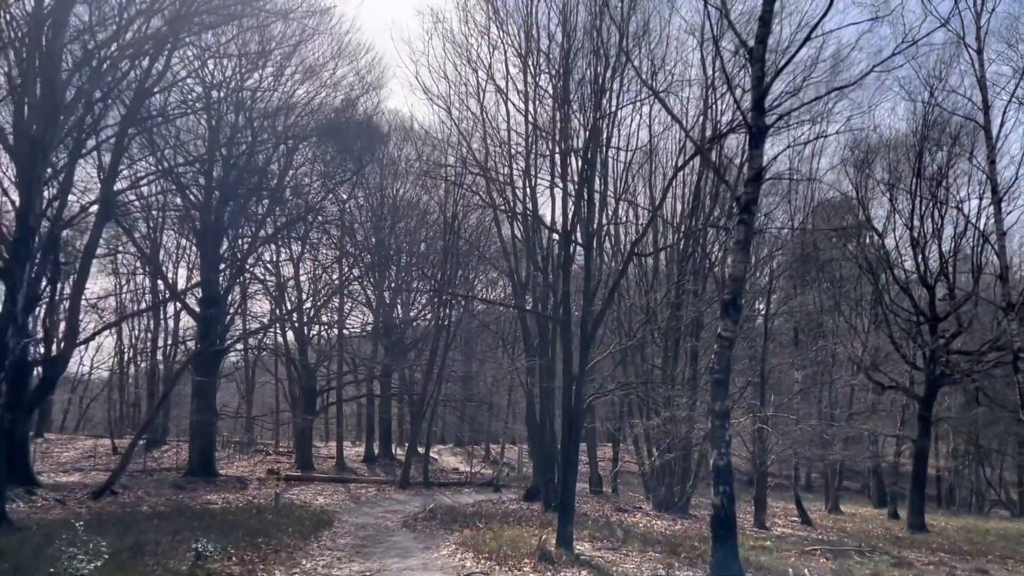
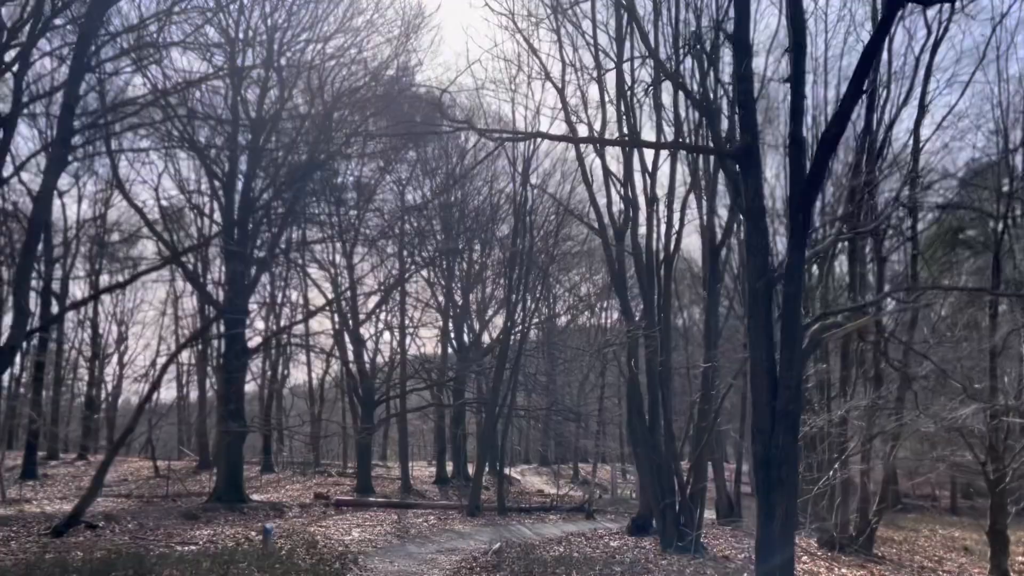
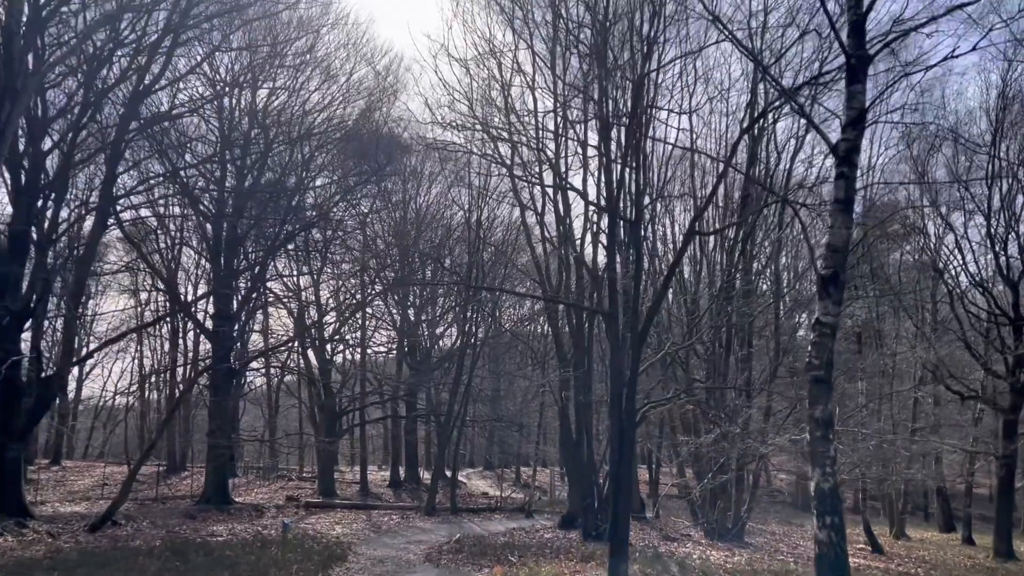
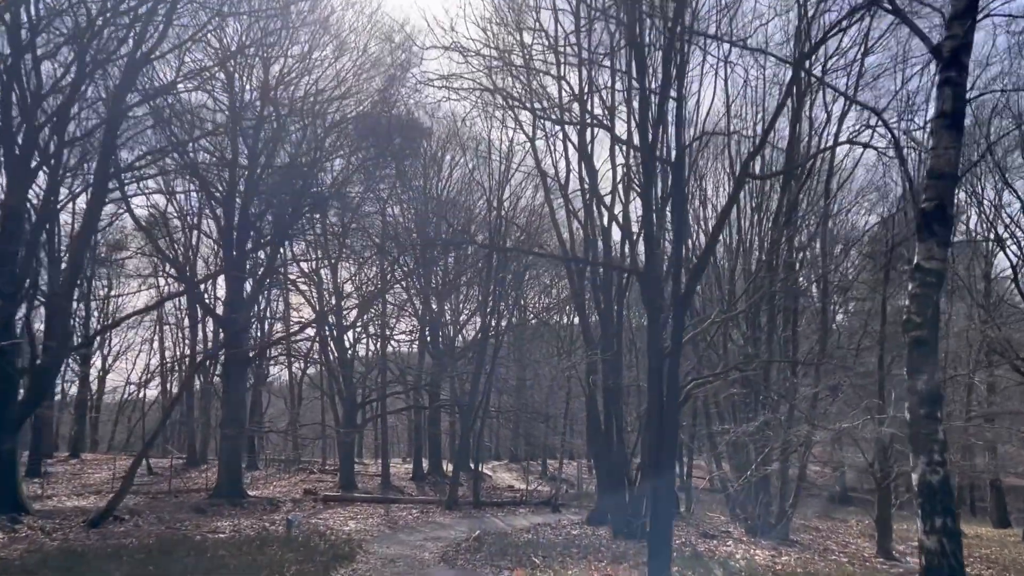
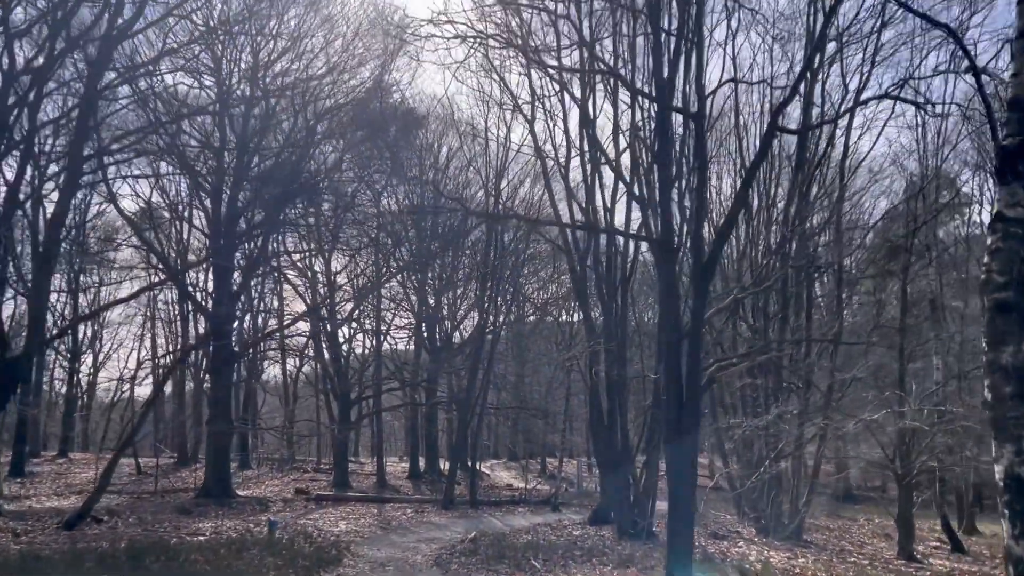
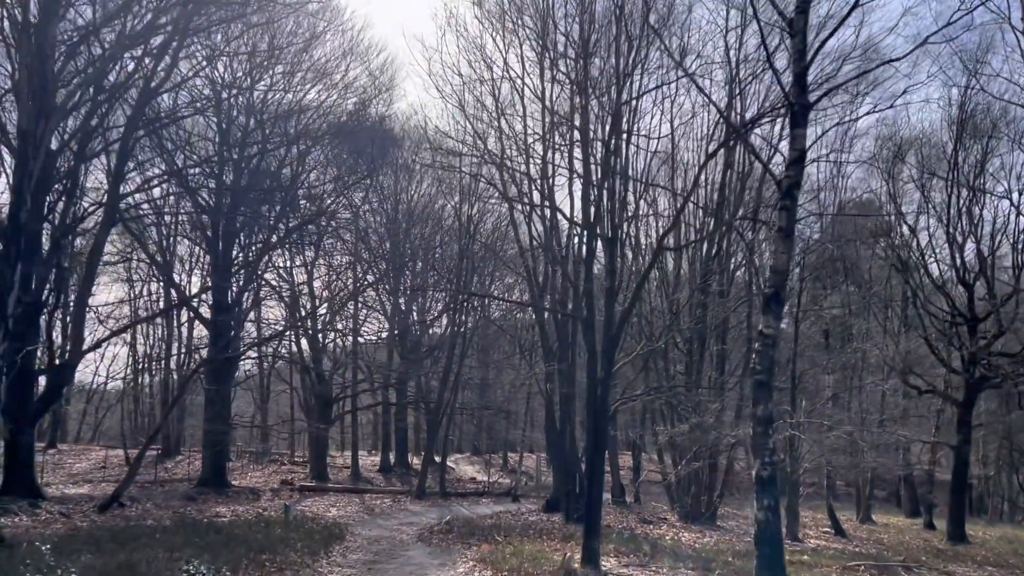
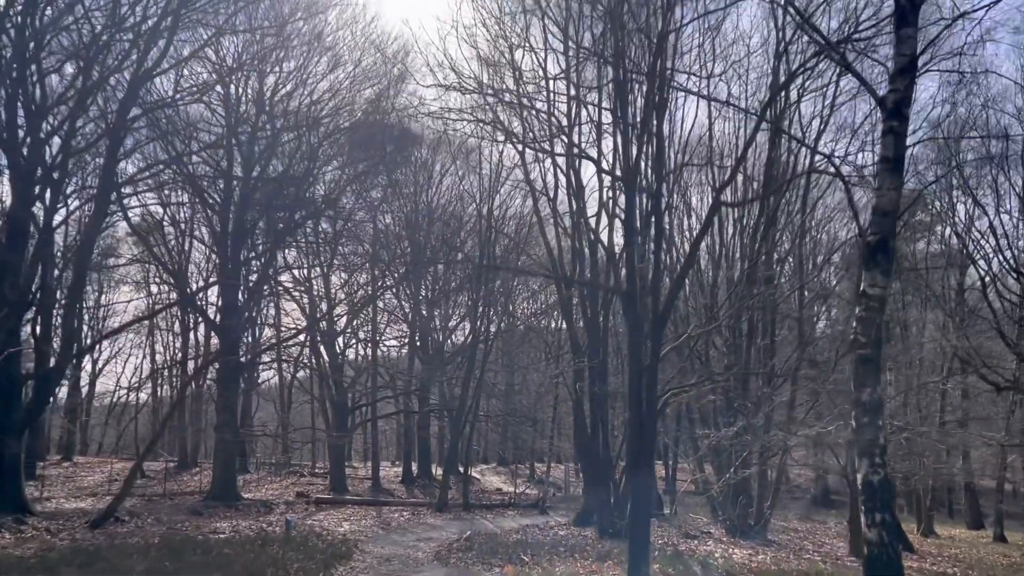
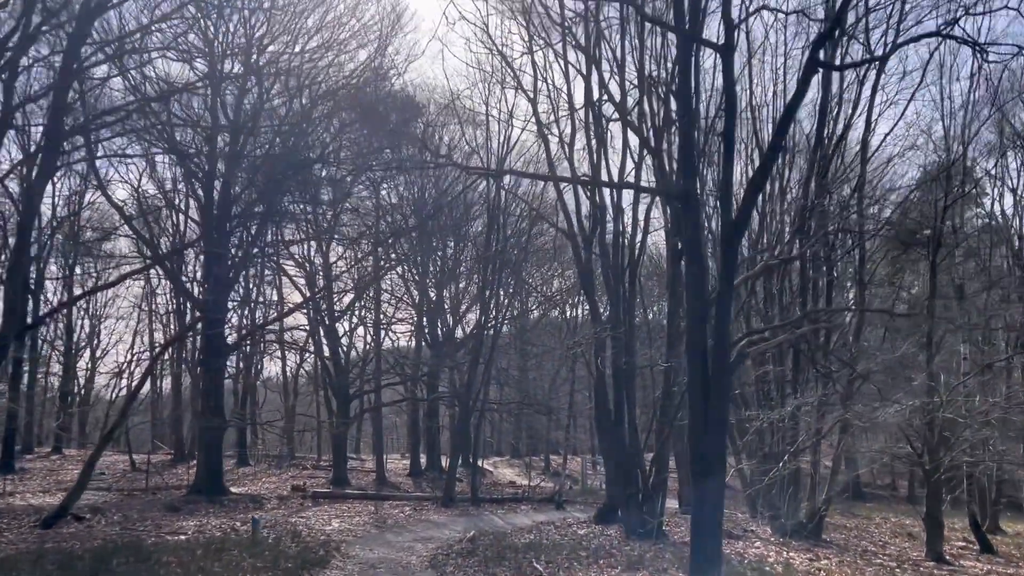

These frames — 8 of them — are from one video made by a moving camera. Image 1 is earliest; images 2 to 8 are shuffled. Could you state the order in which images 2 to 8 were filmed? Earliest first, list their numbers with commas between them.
6, 3, 7, 4, 5, 8, 2
